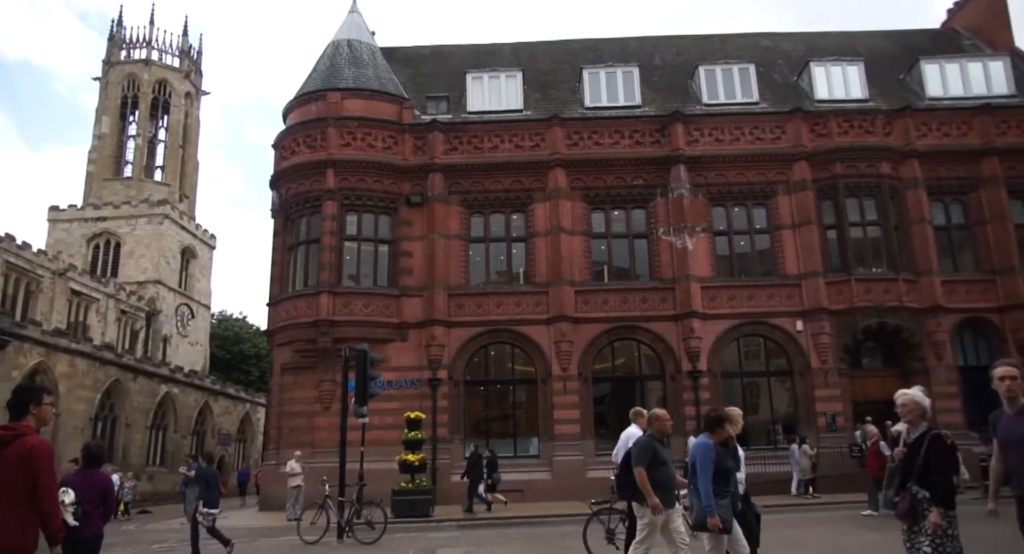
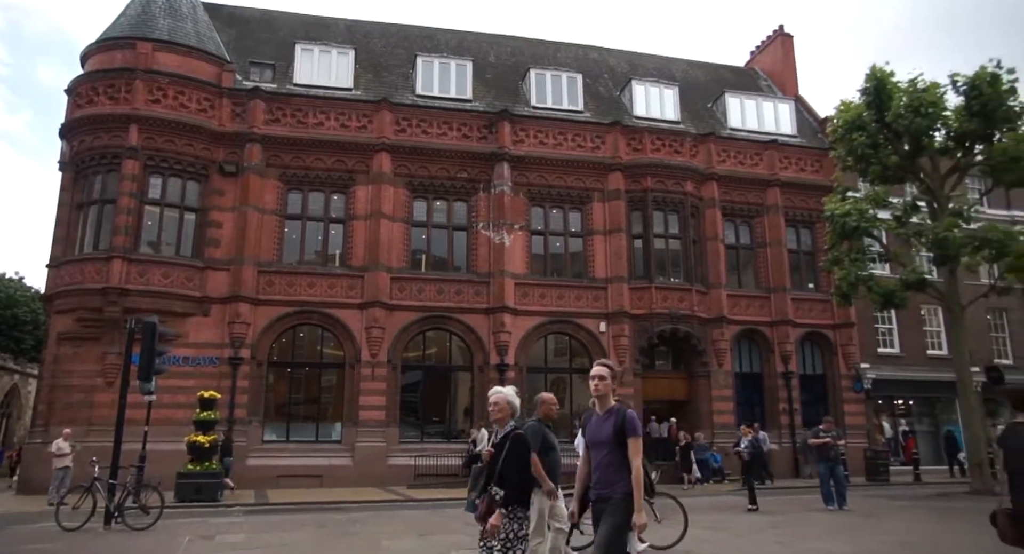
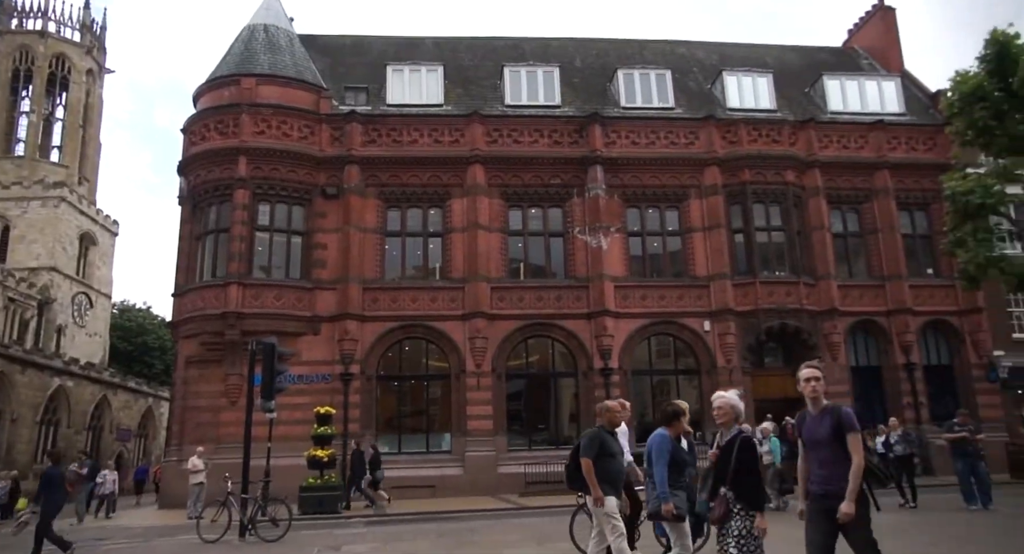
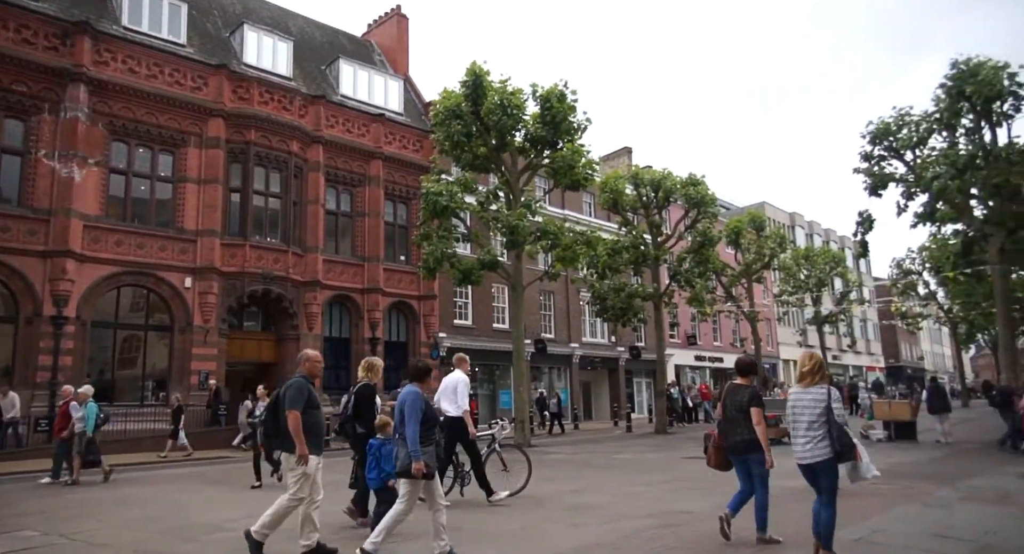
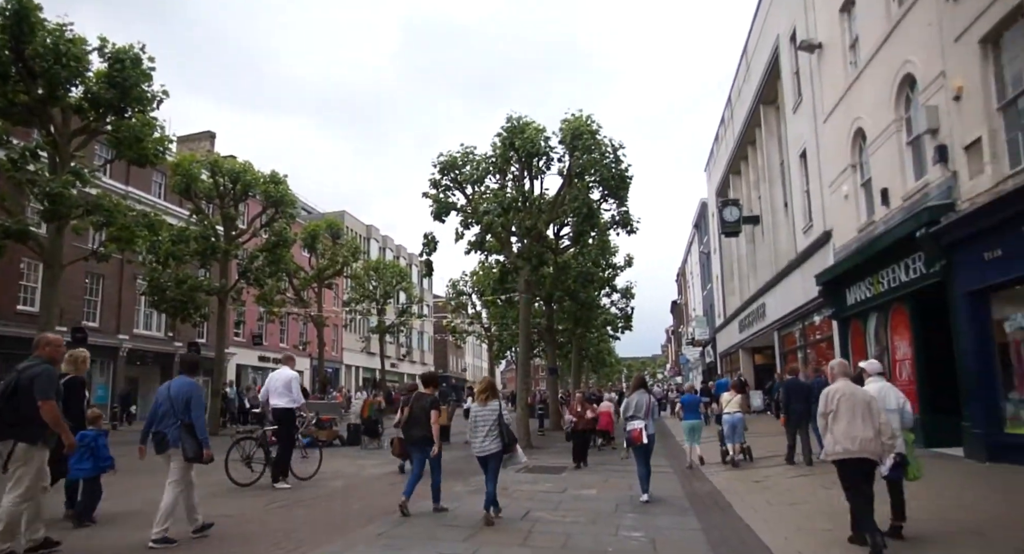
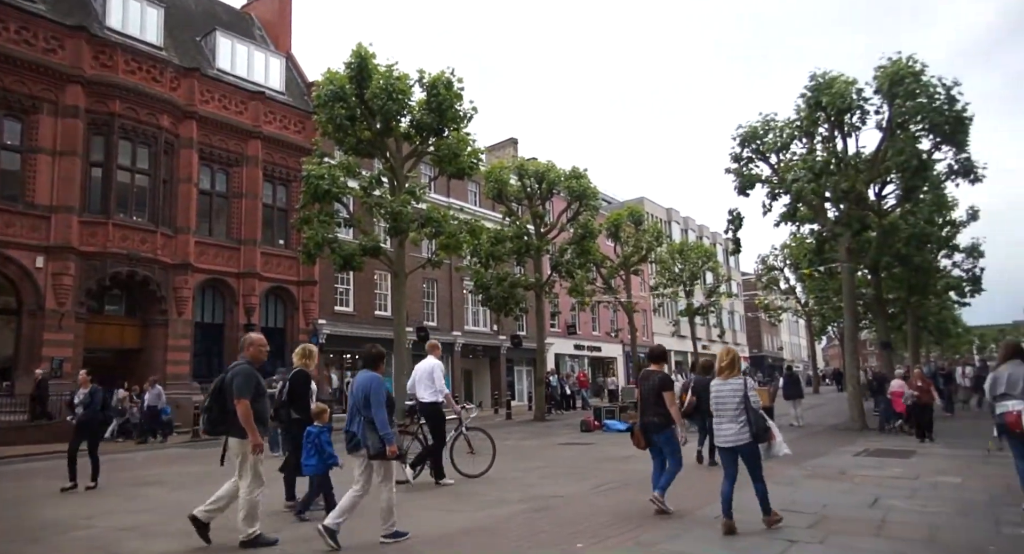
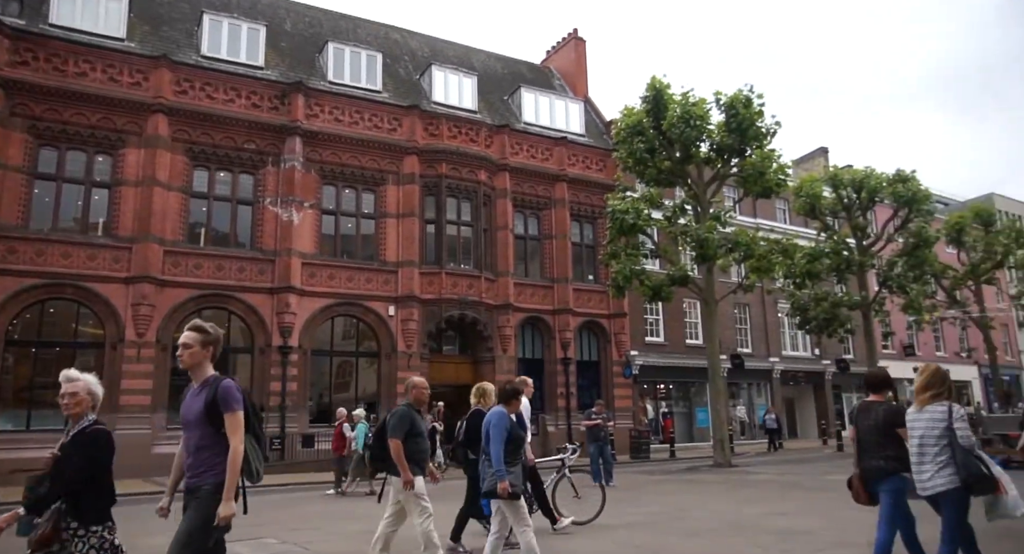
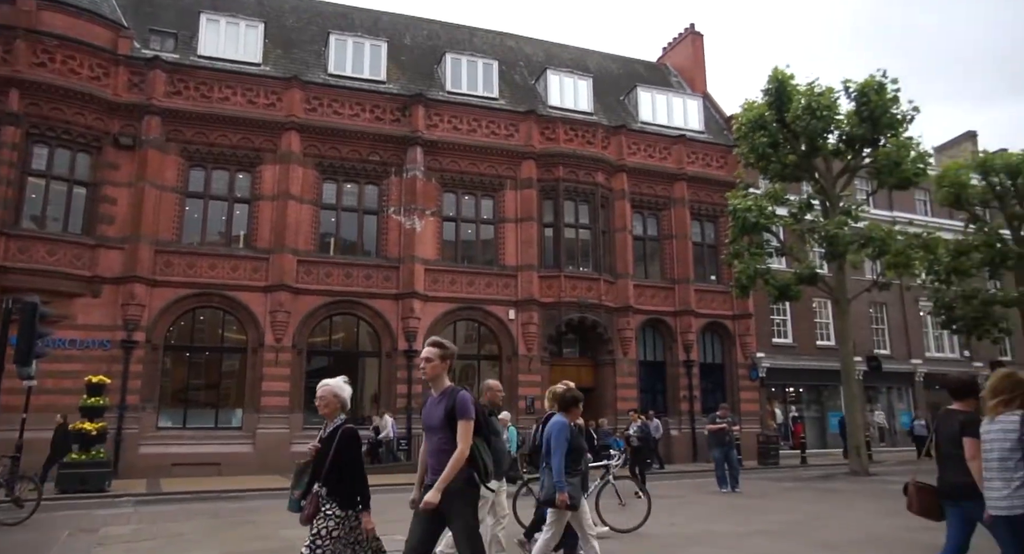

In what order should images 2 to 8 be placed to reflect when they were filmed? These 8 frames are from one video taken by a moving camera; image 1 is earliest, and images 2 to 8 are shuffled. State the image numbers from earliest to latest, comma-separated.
3, 2, 8, 7, 4, 6, 5
